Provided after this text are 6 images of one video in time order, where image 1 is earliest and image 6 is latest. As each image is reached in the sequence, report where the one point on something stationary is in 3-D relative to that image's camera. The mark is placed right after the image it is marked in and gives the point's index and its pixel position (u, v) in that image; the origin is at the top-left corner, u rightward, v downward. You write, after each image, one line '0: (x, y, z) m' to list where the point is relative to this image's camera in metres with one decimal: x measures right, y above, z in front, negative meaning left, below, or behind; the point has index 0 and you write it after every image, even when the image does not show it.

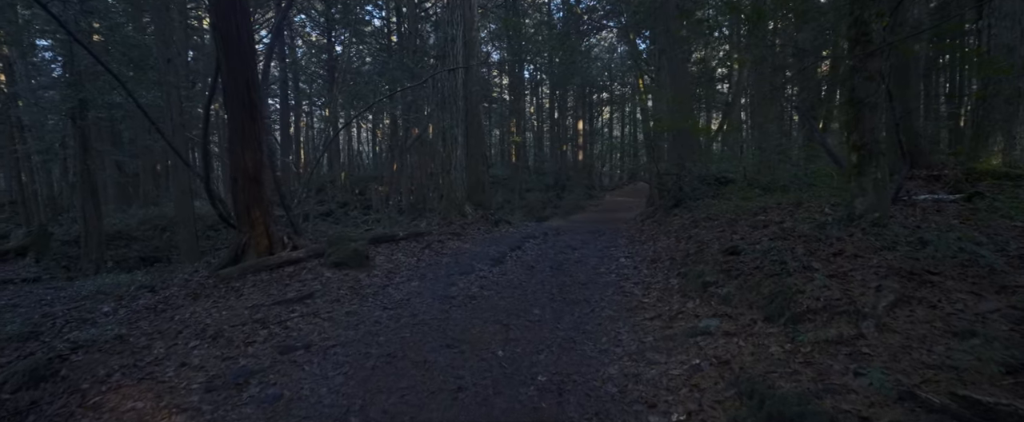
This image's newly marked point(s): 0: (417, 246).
0: (-2.0, -0.8, +11.0) m
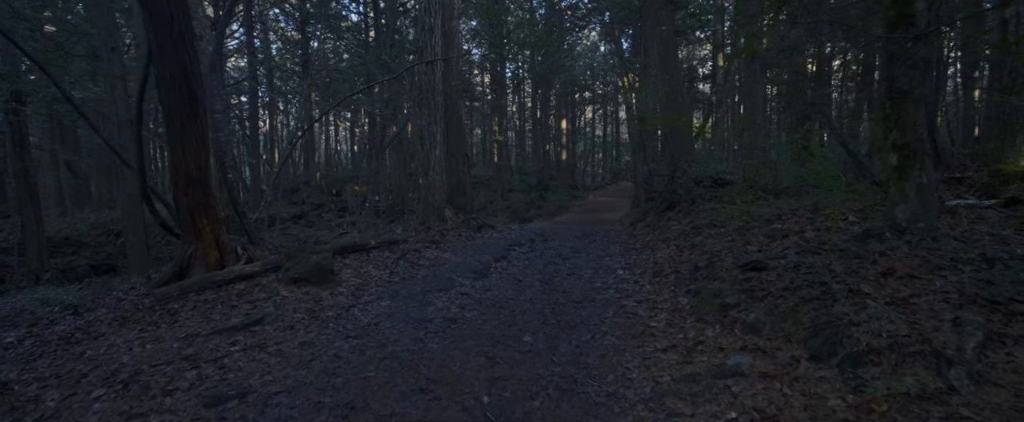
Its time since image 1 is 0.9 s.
0: (-2.3, -0.9, +9.8) m
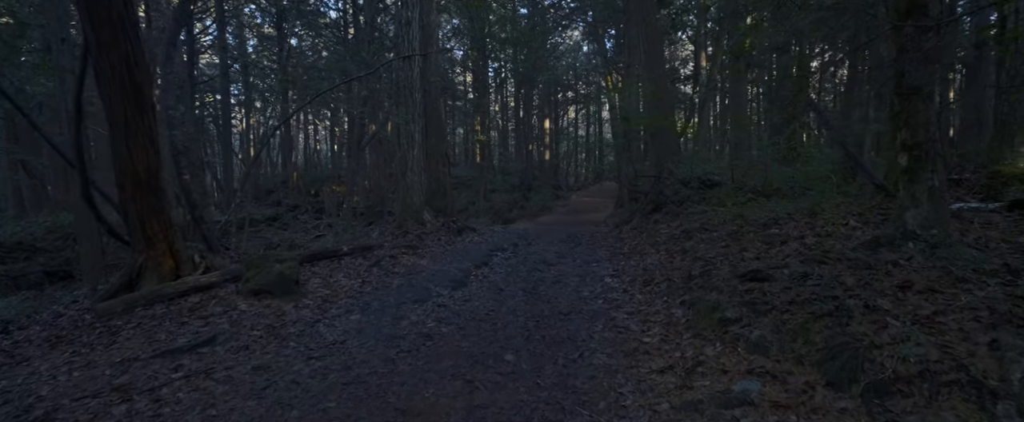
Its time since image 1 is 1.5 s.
0: (-2.7, -0.9, +9.2) m
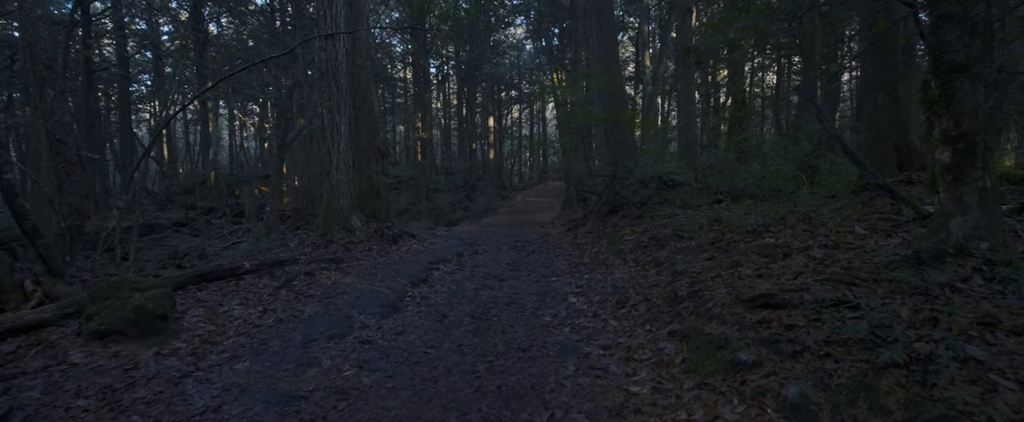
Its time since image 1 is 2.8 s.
0: (-3.5, -1.1, +7.4) m
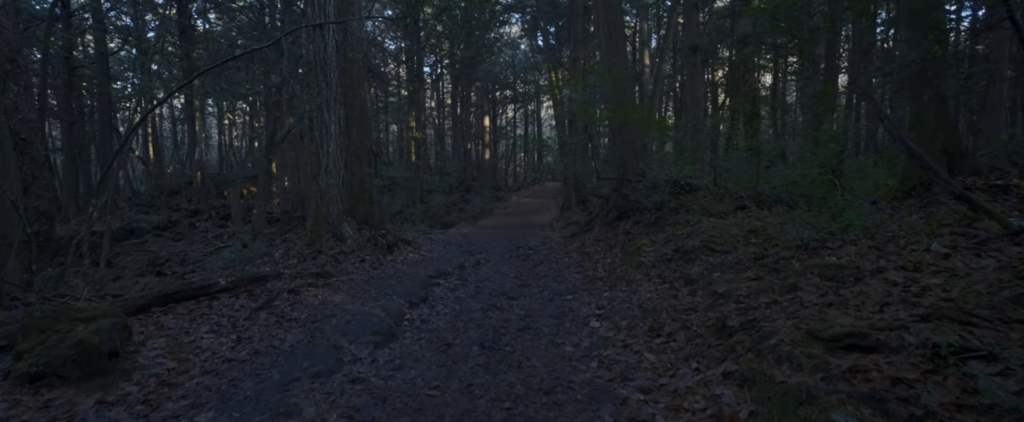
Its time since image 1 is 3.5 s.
0: (-3.3, -1.2, +6.5) m
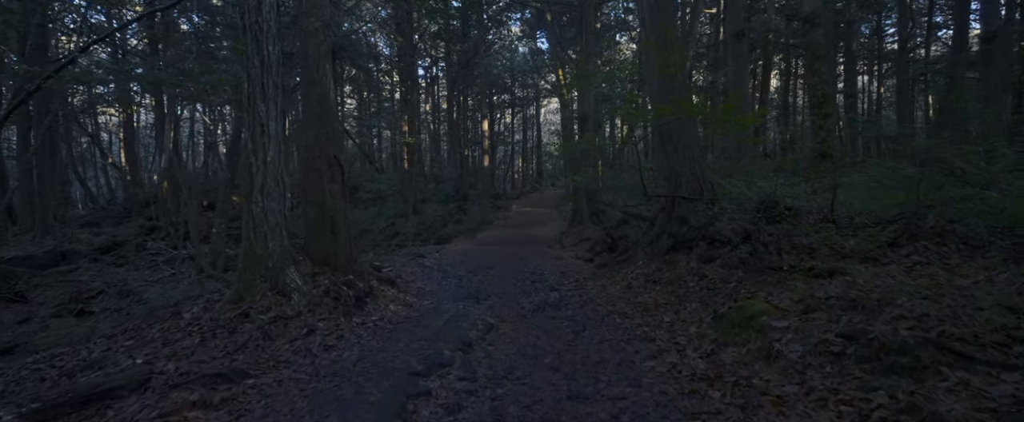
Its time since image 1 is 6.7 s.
0: (-2.9, -1.7, +3.0) m
